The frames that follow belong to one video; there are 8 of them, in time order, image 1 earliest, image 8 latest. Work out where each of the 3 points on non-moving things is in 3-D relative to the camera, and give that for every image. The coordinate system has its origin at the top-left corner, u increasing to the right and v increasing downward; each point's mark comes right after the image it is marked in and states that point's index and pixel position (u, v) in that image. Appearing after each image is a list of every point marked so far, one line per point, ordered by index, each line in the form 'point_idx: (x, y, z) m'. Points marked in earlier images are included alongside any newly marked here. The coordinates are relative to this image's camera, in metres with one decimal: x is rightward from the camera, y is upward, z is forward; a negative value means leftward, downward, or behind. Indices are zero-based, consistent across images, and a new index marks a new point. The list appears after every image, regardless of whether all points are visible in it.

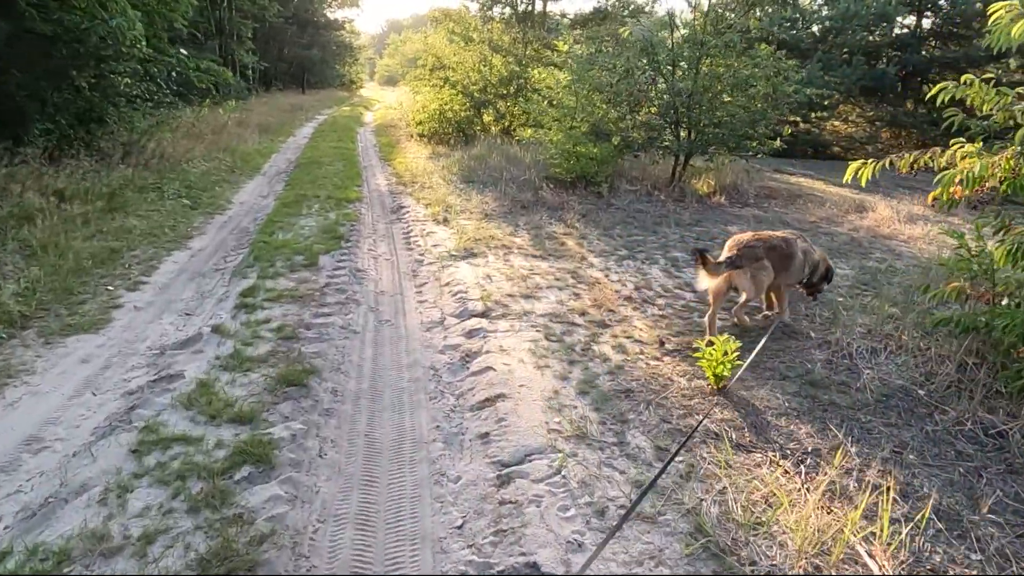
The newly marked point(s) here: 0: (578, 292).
0: (+0.6, 0.0, +5.7) m
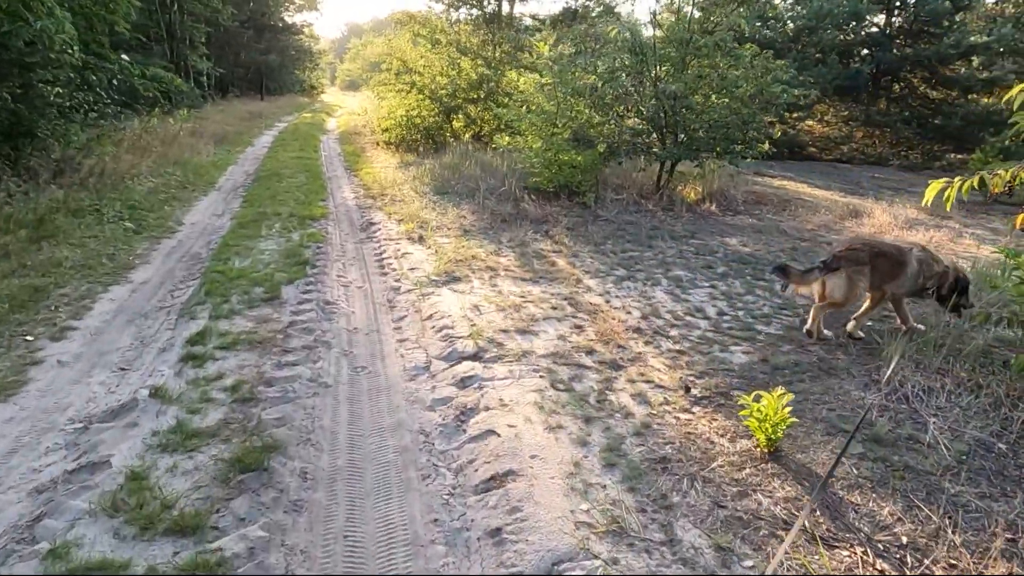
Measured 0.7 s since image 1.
0: (+0.5, -0.3, +5.0) m
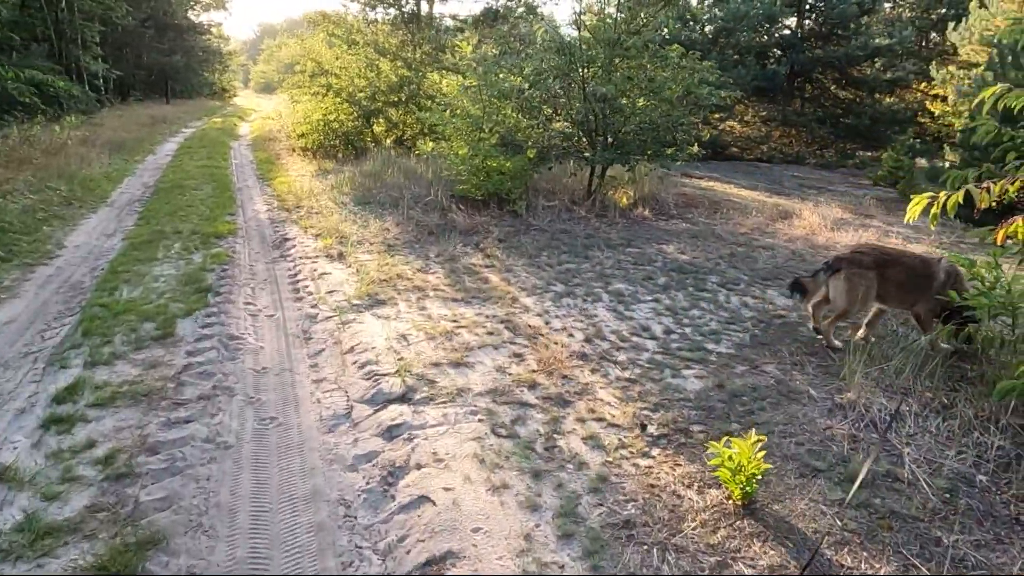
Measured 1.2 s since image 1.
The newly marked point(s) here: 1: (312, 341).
0: (0.0, -0.4, +4.6) m
1: (-1.5, -0.4, +5.0) m
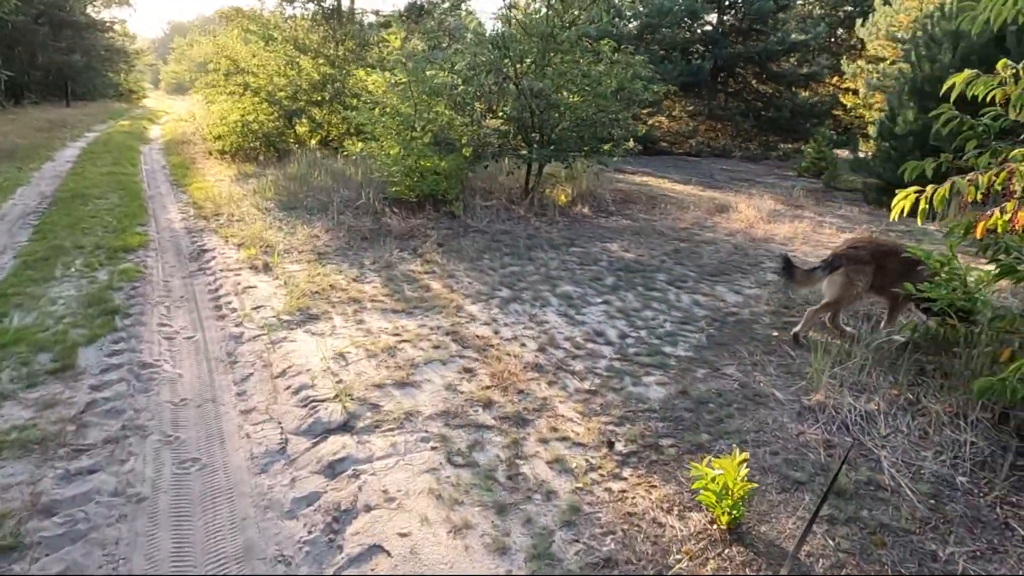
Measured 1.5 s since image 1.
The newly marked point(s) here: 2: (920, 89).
0: (-0.3, -0.5, +4.2) m
1: (-1.9, -0.5, +4.5) m
2: (+6.1, +3.0, +9.9) m
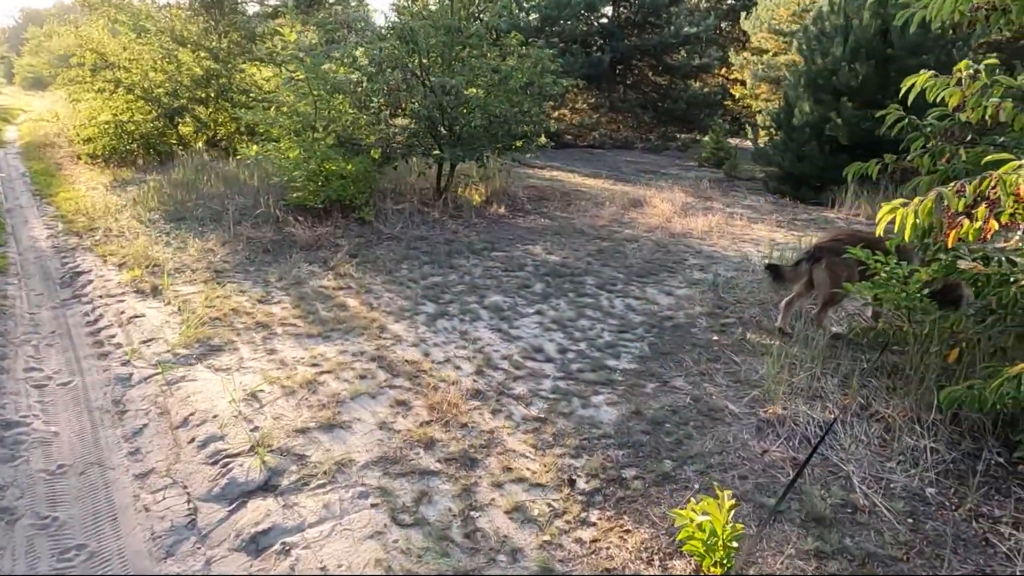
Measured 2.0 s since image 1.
0: (-0.6, -0.6, +3.8) m
1: (-2.2, -0.7, +3.8) m
2: (+4.7, +3.2, +10.3) m
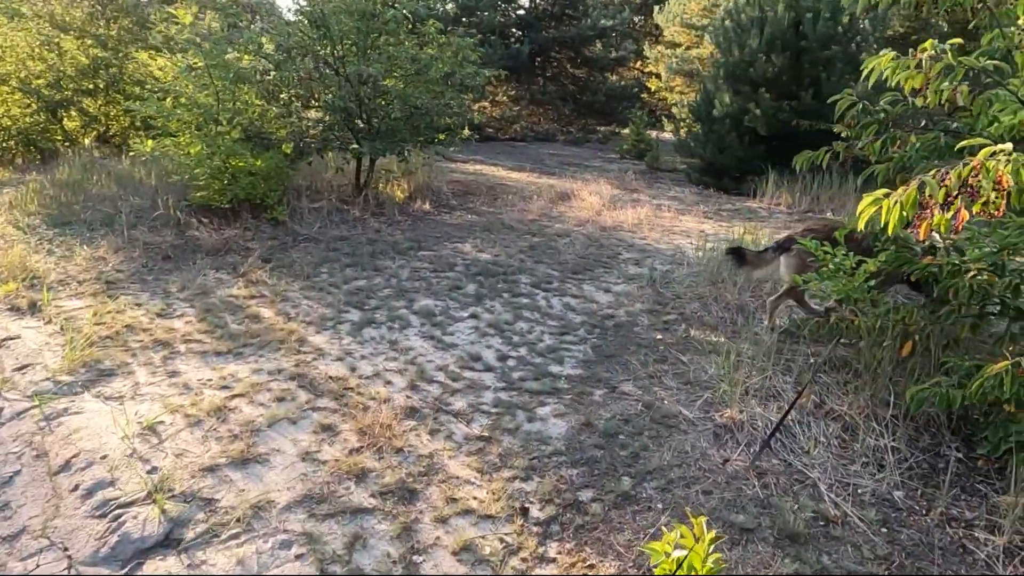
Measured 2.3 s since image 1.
0: (-1.0, -0.7, +3.4) m
1: (-2.5, -0.8, +3.2) m
2: (+3.4, +3.4, +10.4) m
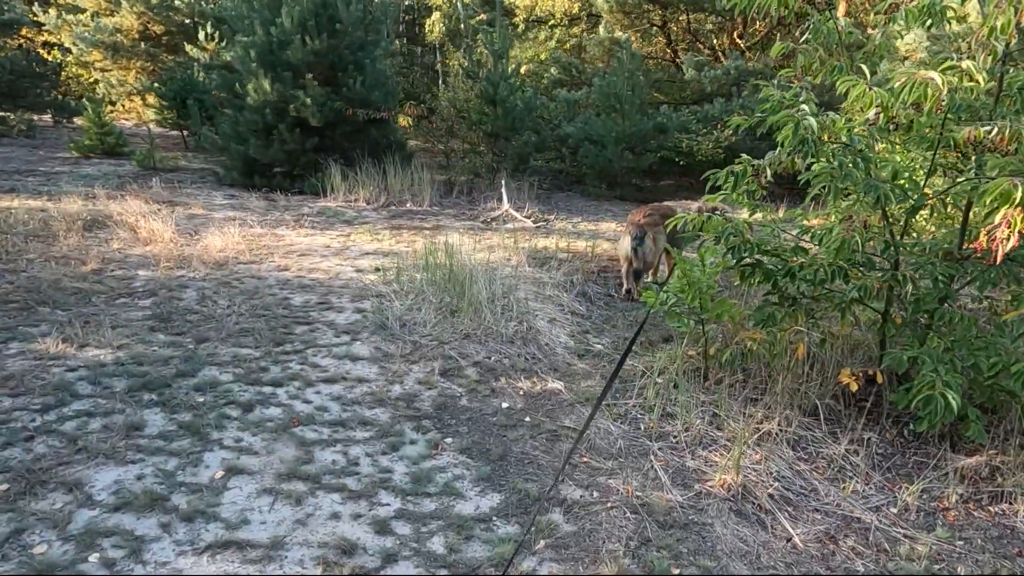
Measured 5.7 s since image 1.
0: (-0.5, -1.3, +1.5) m
1: (-1.4, -1.8, +0.2) m
2: (-3.4, +3.1, +9.0) m
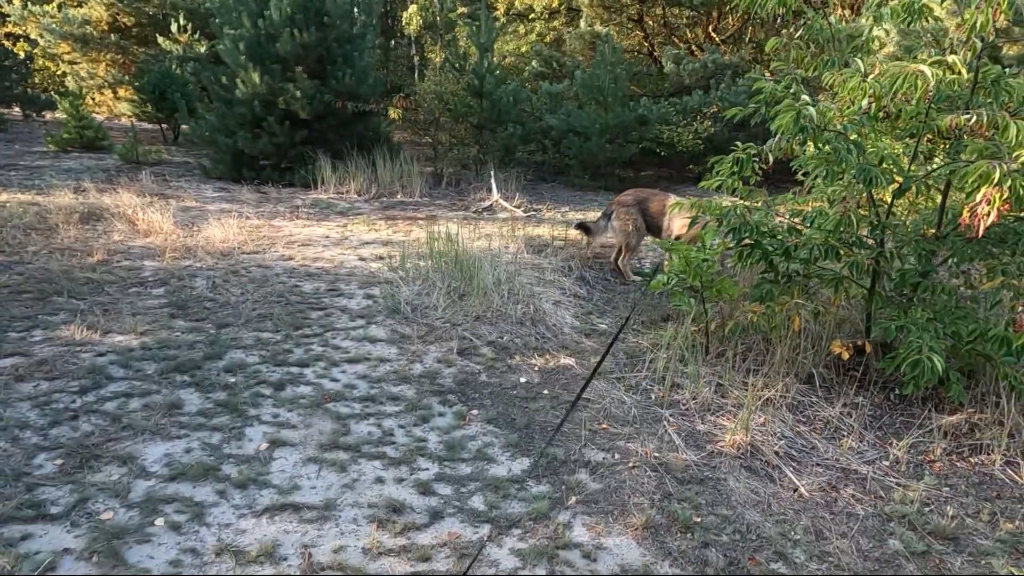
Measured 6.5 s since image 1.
0: (-0.3, -1.2, +1.7) m
1: (-1.1, -1.7, +0.4) m
2: (-3.5, +3.3, +9.0) m
